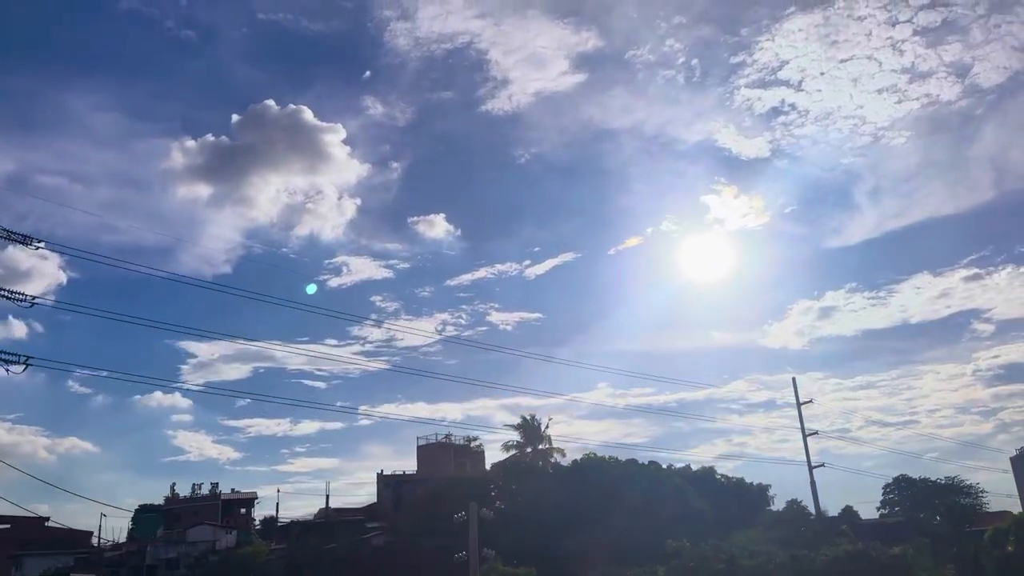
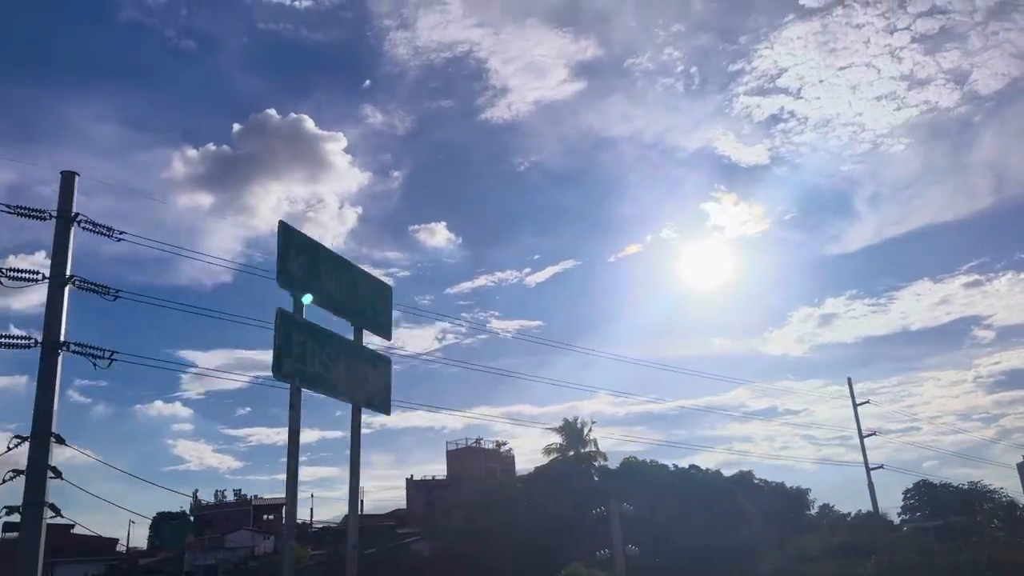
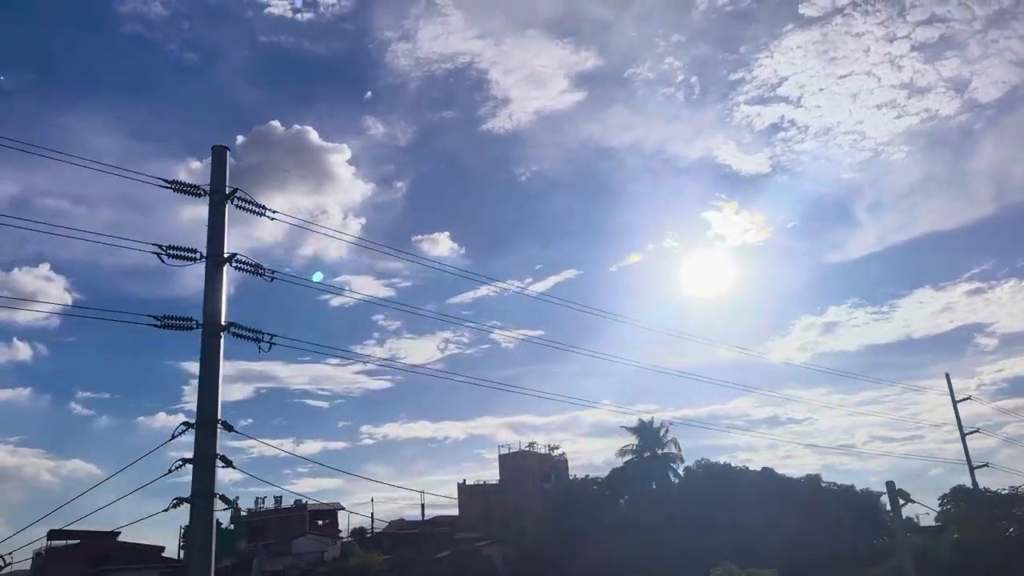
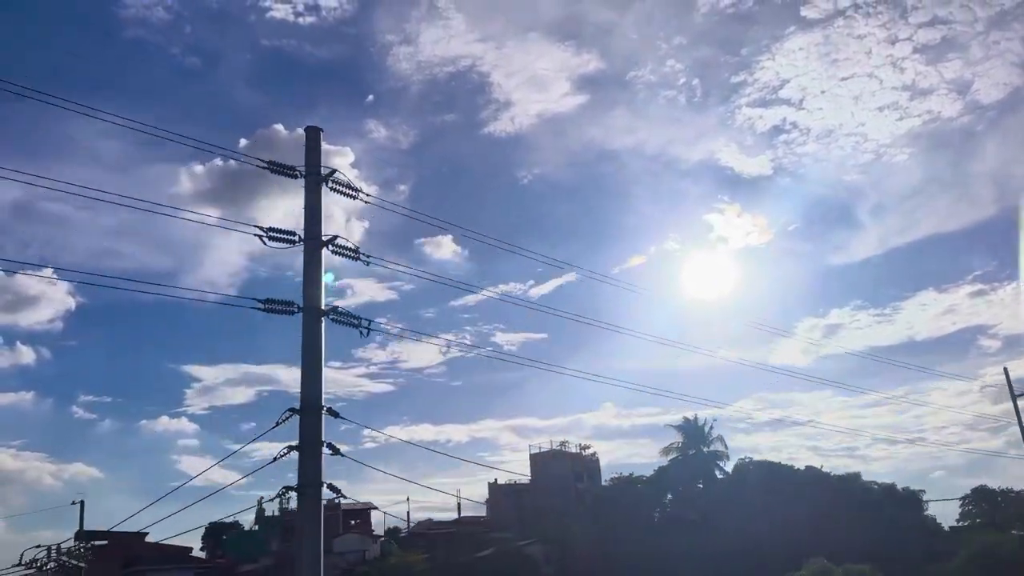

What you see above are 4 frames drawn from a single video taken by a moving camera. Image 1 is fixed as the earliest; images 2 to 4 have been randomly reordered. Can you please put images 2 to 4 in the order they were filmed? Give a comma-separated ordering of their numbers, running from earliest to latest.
2, 3, 4
